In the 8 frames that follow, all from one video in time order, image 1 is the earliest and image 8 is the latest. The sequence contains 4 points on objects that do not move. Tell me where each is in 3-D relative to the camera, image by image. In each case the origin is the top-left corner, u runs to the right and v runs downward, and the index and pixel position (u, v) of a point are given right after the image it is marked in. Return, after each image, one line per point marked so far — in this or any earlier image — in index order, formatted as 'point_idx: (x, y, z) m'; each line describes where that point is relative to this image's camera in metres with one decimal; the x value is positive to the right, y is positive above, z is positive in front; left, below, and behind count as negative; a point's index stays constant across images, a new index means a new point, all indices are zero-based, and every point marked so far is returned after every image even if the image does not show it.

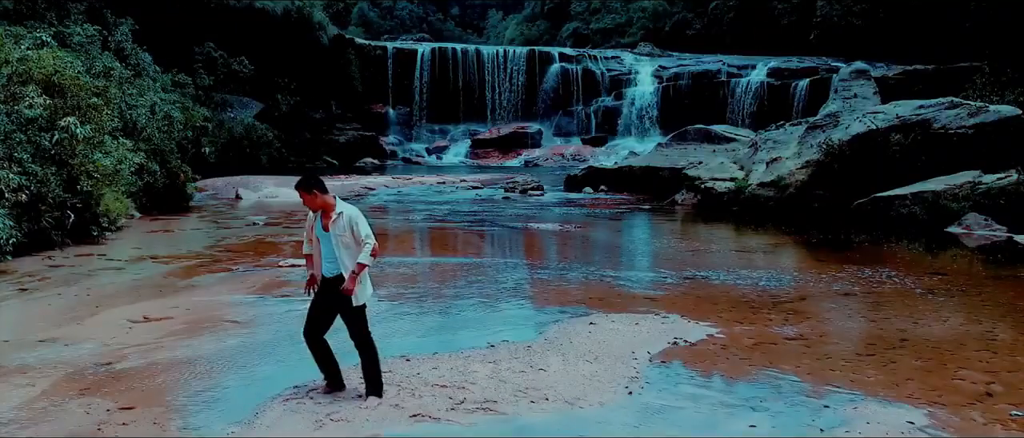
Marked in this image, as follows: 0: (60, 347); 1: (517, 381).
0: (-2.1, -0.6, +5.2) m
1: (0.0, -0.6, +4.4) m
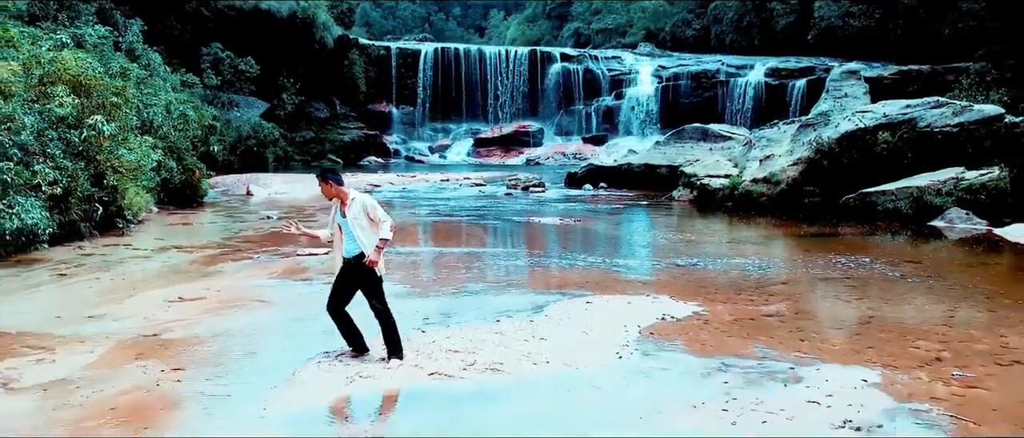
0: (-2.1, -0.5, +5.8) m
1: (0.0, -0.6, +4.9) m
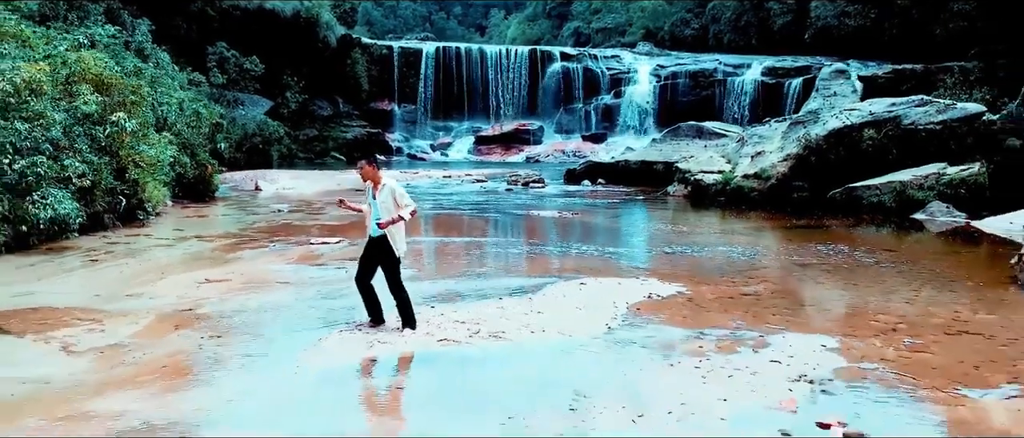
0: (-2.1, -0.5, +6.3) m
1: (0.0, -0.5, +5.5) m
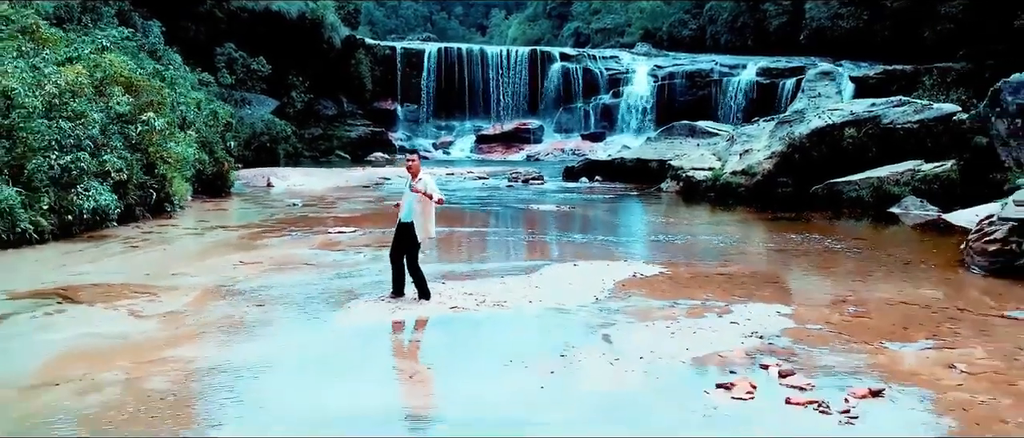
0: (-2.1, -0.4, +7.2) m
1: (0.0, -0.4, +6.3) m
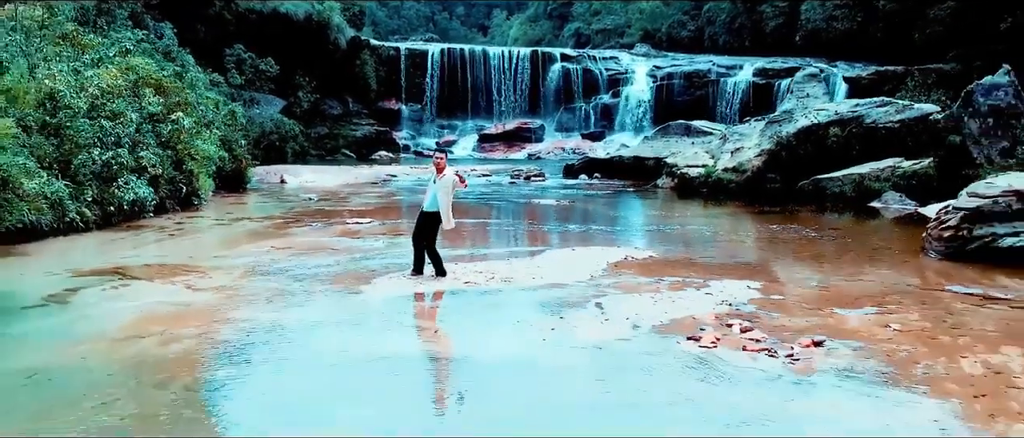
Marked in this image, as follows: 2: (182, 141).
0: (-2.1, -0.3, +8.0) m
1: (+0.1, -0.3, +7.2) m
2: (-3.8, +0.9, +12.3) m
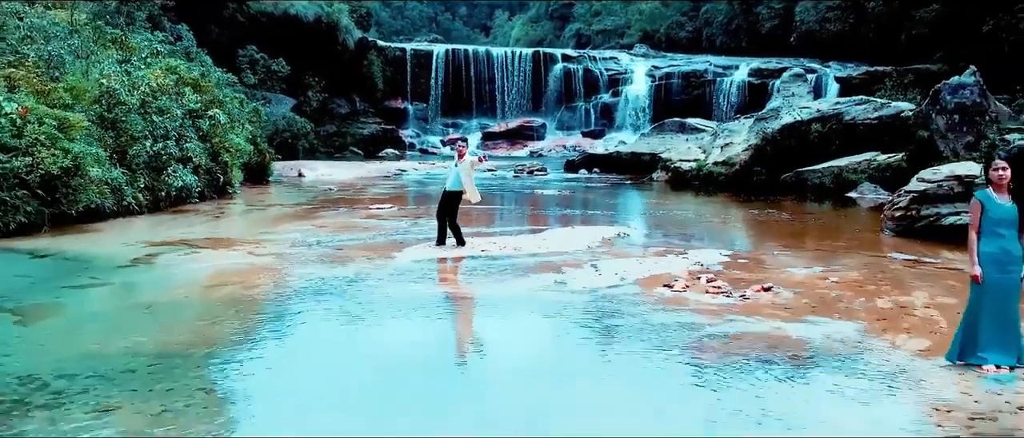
0: (-2.0, -0.1, +9.2) m
1: (+0.1, -0.2, +8.4) m
2: (-3.7, +1.1, +13.5) m
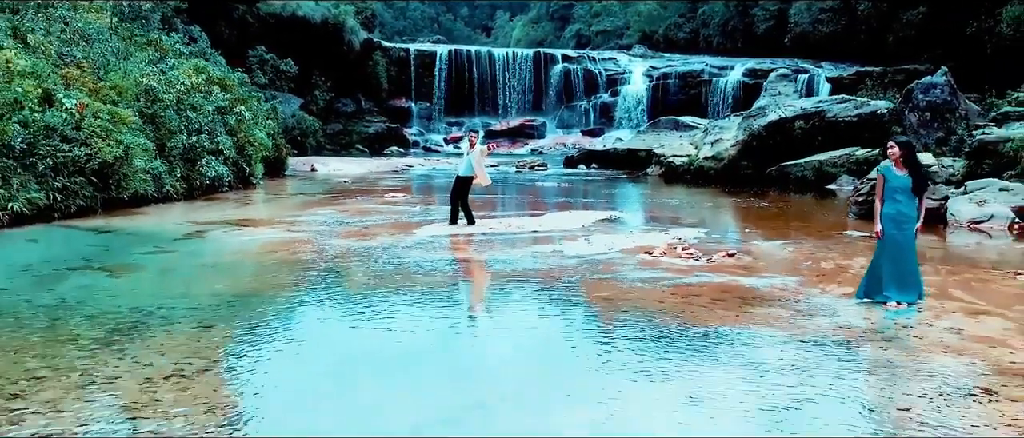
0: (-2.0, 0.0, +10.4) m
1: (+0.2, 0.0, +9.5) m
2: (-3.7, +1.2, +14.6) m
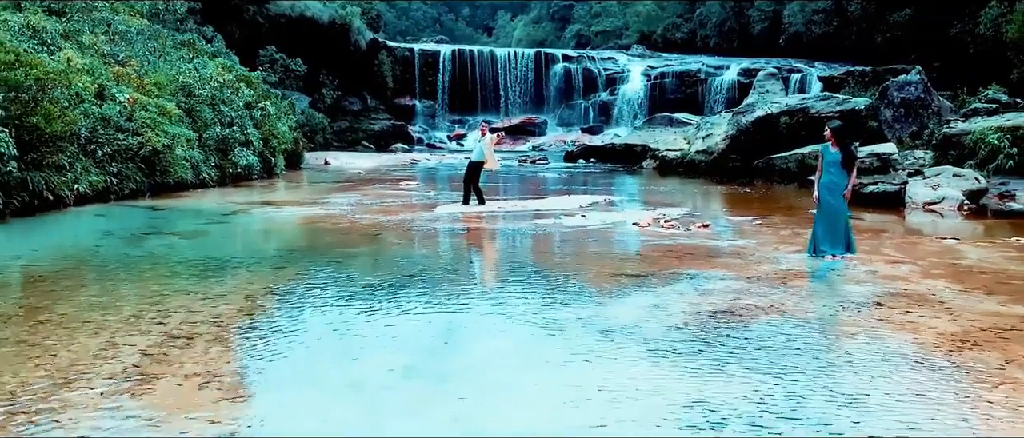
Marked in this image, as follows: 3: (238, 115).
0: (-1.9, +0.2, +11.6) m
1: (+0.2, +0.2, +10.7) m
2: (-3.6, +1.4, +15.8) m
3: (-3.7, +1.4, +14.6) m
